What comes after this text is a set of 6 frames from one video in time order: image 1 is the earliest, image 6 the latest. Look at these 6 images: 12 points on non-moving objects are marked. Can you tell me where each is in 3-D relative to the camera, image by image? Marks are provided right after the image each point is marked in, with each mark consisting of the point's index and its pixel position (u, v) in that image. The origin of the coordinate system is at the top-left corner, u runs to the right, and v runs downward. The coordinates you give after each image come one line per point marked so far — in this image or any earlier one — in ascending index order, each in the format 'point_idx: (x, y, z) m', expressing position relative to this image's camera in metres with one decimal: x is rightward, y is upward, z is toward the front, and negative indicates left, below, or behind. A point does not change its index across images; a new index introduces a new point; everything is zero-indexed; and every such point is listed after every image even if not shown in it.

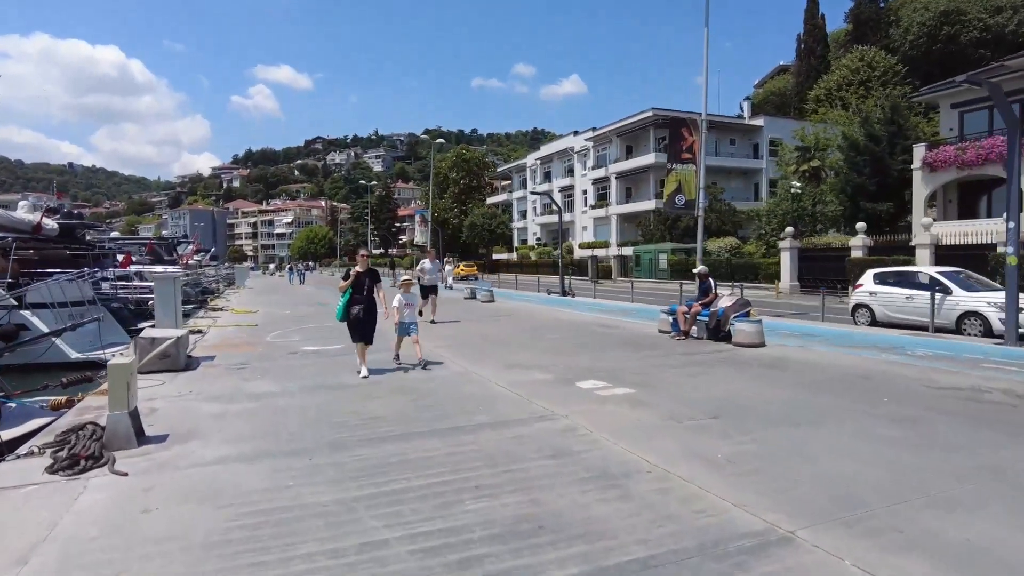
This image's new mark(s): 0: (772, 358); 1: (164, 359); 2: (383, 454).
0: (+4.3, -1.2, +10.7) m
1: (-5.4, -1.1, +10.1) m
2: (-1.1, -1.4, +5.6) m
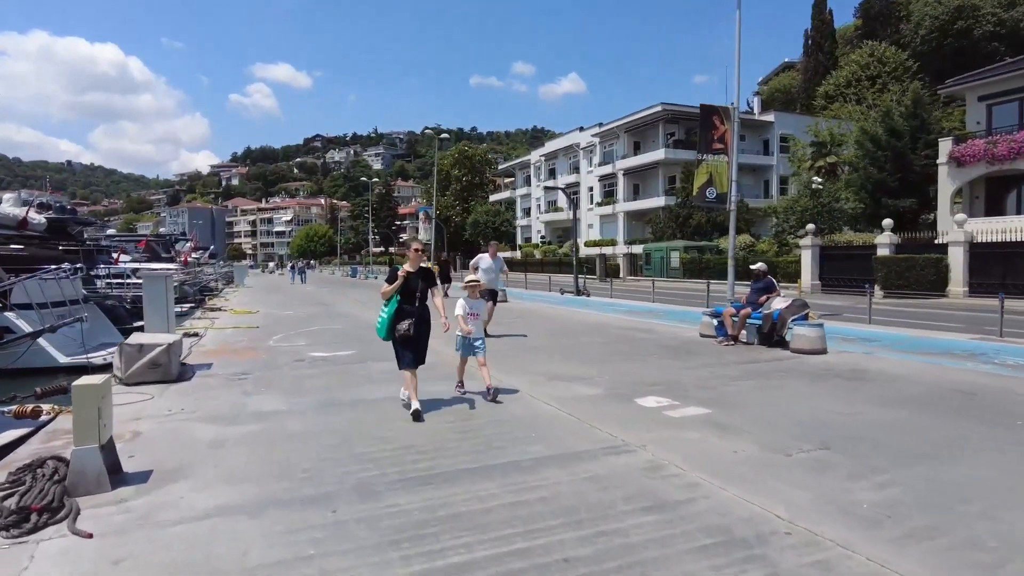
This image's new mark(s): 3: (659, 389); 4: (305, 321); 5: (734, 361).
0: (+4.8, -1.2, +9.4) m
1: (-4.9, -1.1, +8.8) m
2: (-0.6, -1.4, +4.3) m
3: (+1.8, -1.2, +7.9) m
4: (-5.7, -0.9, +17.8) m
5: (+3.4, -1.1, +9.9) m
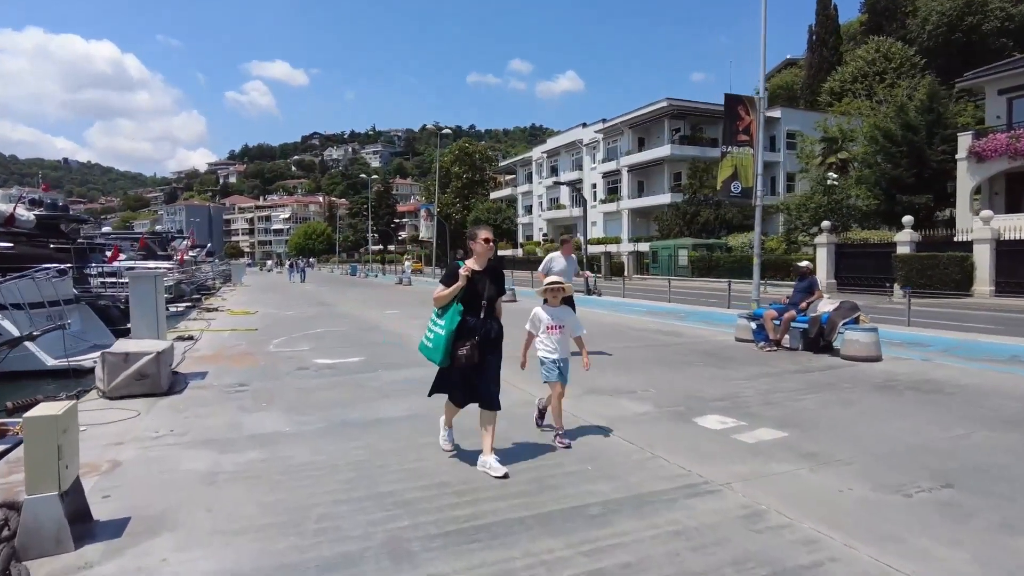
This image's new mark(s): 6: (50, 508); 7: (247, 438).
0: (+5.2, -1.2, +8.5) m
1: (-4.5, -1.1, +7.8) m
2: (-0.2, -1.5, +3.4) m
3: (+2.2, -1.3, +6.9) m
4: (-5.3, -0.9, +16.8) m
5: (+3.8, -1.1, +8.9) m
6: (-2.6, -1.2, +3.6) m
7: (-2.5, -1.4, +6.0) m
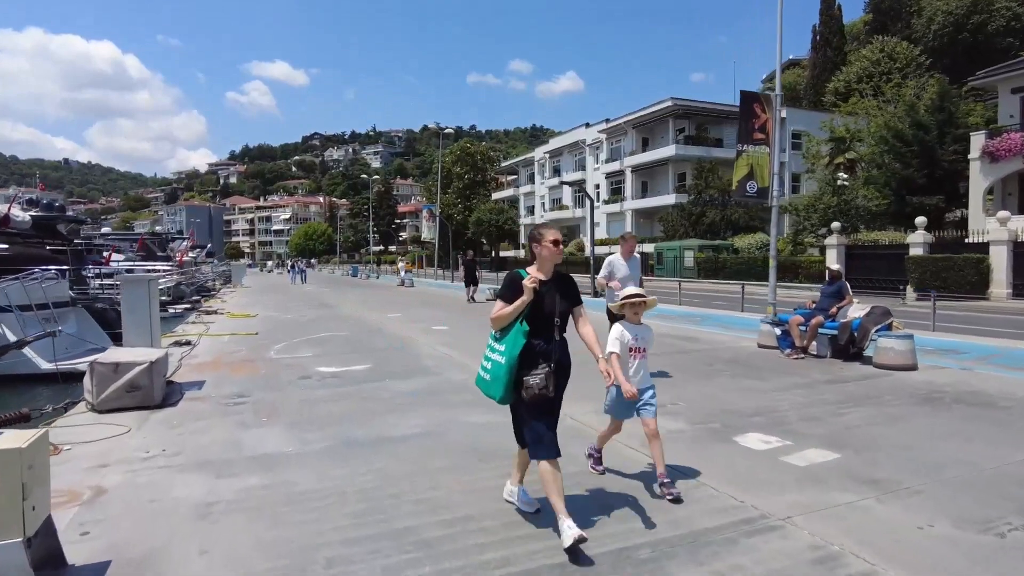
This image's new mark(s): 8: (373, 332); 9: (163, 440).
0: (+5.4, -1.2, +7.9) m
1: (-4.3, -1.2, +7.3) m
2: (0.0, -1.5, +2.8) m
3: (+2.4, -1.3, +6.4) m
4: (-5.1, -1.0, +16.3) m
5: (+4.0, -1.2, +8.4) m
6: (-2.4, -1.3, +3.1) m
7: (-2.2, -1.5, +5.5) m
8: (-3.1, -1.0, +14.4) m
9: (-3.3, -1.4, +6.1) m
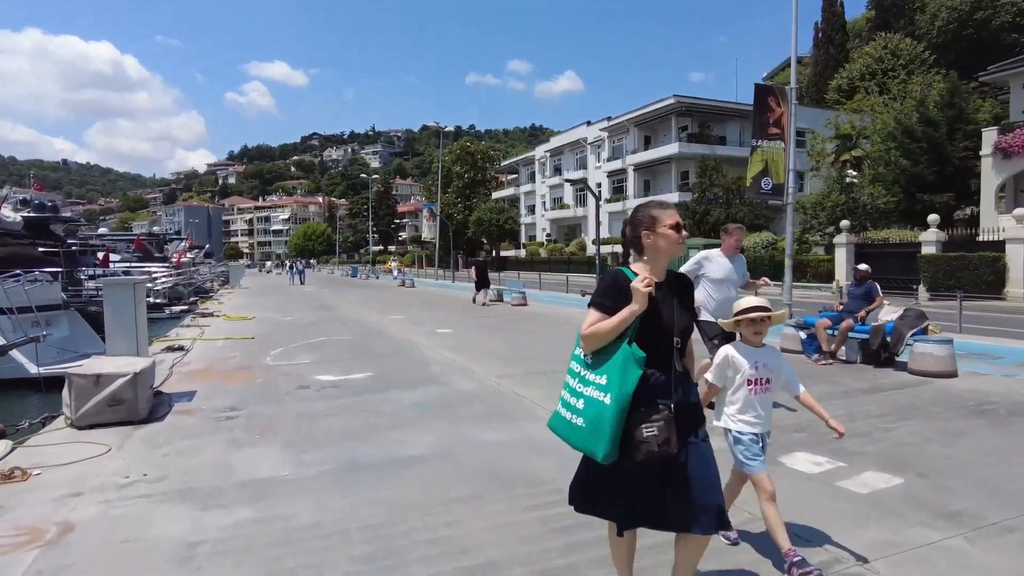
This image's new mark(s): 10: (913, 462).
0: (+5.6, -1.3, +7.4) m
1: (-4.1, -1.2, +6.7) m
2: (+0.2, -1.6, +2.2) m
3: (+2.6, -1.4, +5.8) m
4: (-5.0, -1.0, +15.7) m
5: (+4.1, -1.2, +7.8) m
6: (-2.2, -1.3, +2.5) m
7: (-2.1, -1.5, +4.9) m
8: (-2.9, -1.0, +13.8) m
9: (-3.1, -1.5, +5.5) m
10: (+3.2, -1.4, +5.2) m
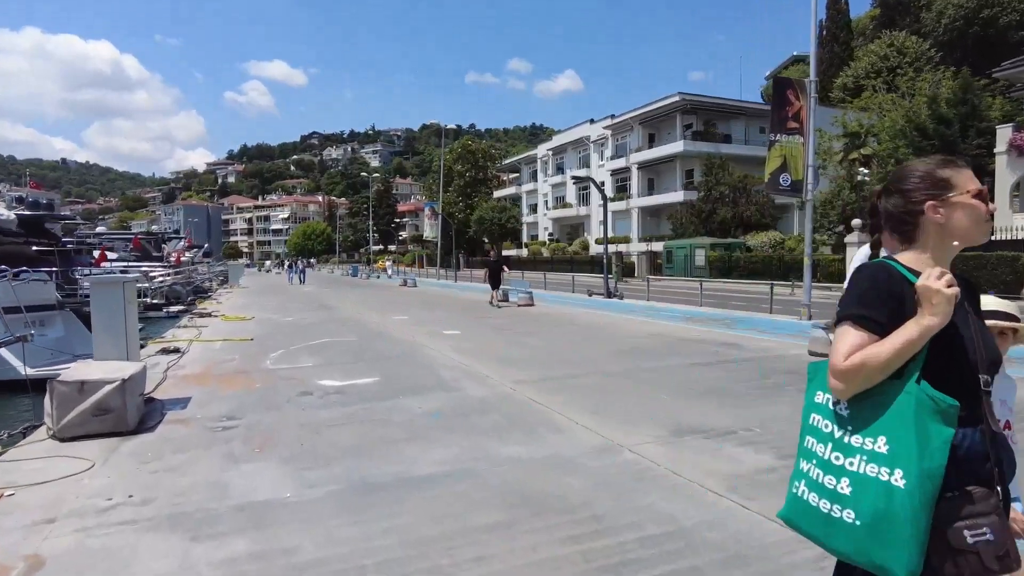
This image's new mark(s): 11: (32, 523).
0: (+5.8, -1.3, +6.8) m
1: (-3.9, -1.2, +6.1) m
2: (+0.4, -1.6, +1.7) m
3: (+2.8, -1.4, +5.2) m
4: (-4.7, -1.0, +15.1) m
5: (+4.3, -1.2, +7.2) m
6: (-2.0, -1.3, +1.9) m
7: (-1.9, -1.5, +4.3) m
8: (-2.7, -1.0, +13.2) m
9: (-2.9, -1.5, +5.0) m
10: (+3.4, -1.4, +4.7) m
11: (-3.1, -1.5, +4.2) m
